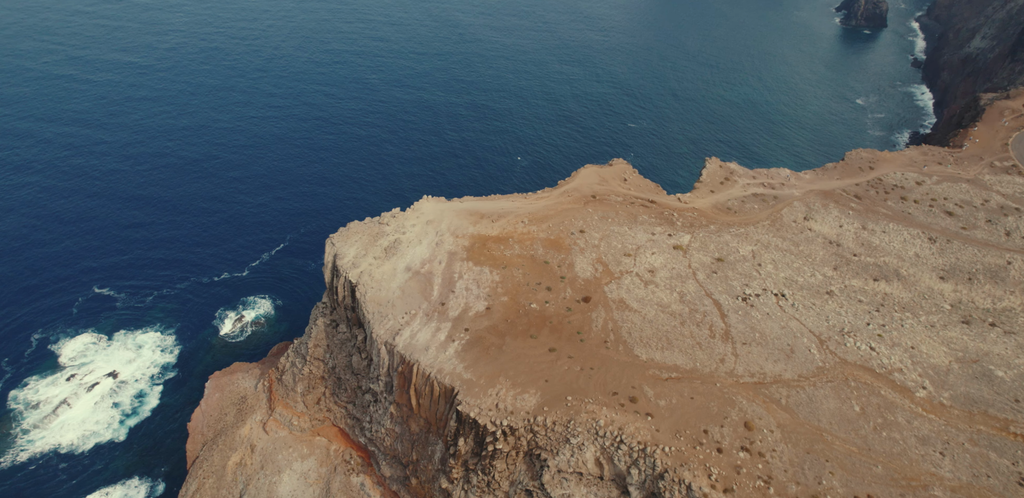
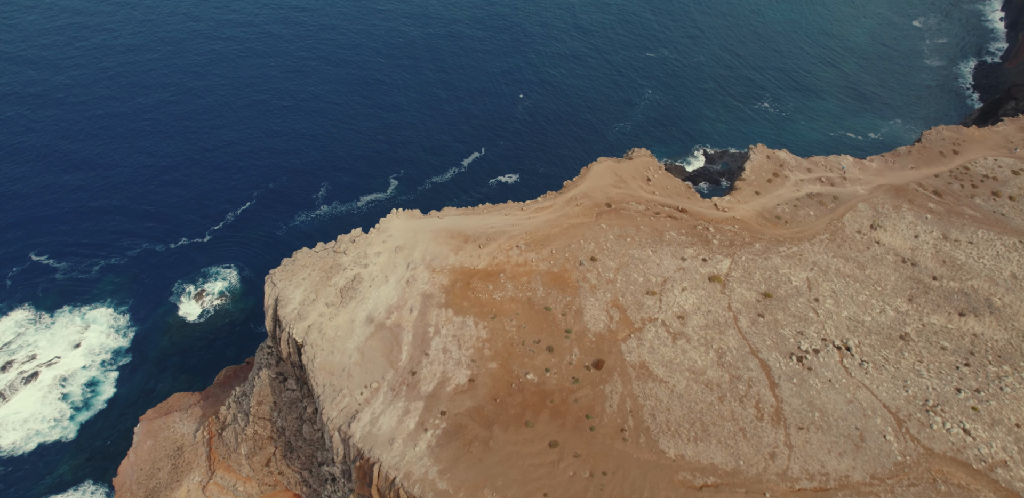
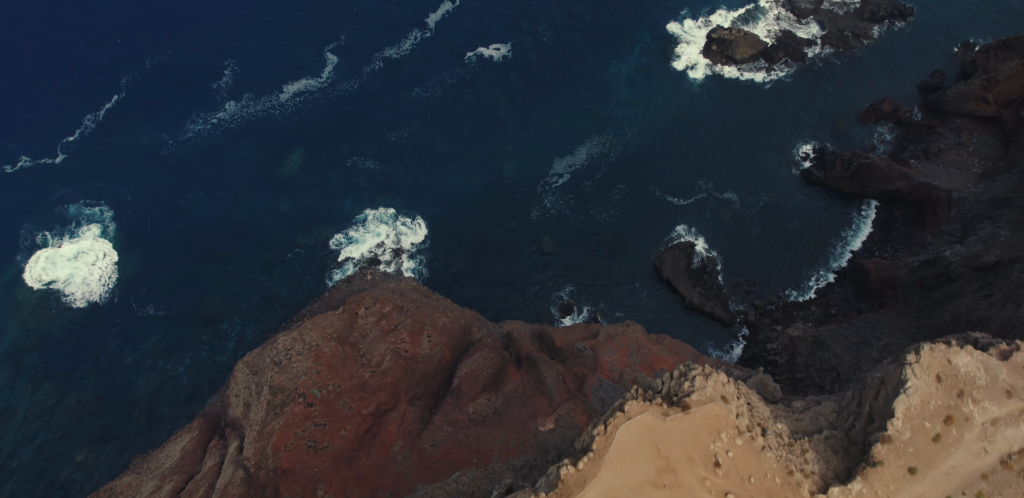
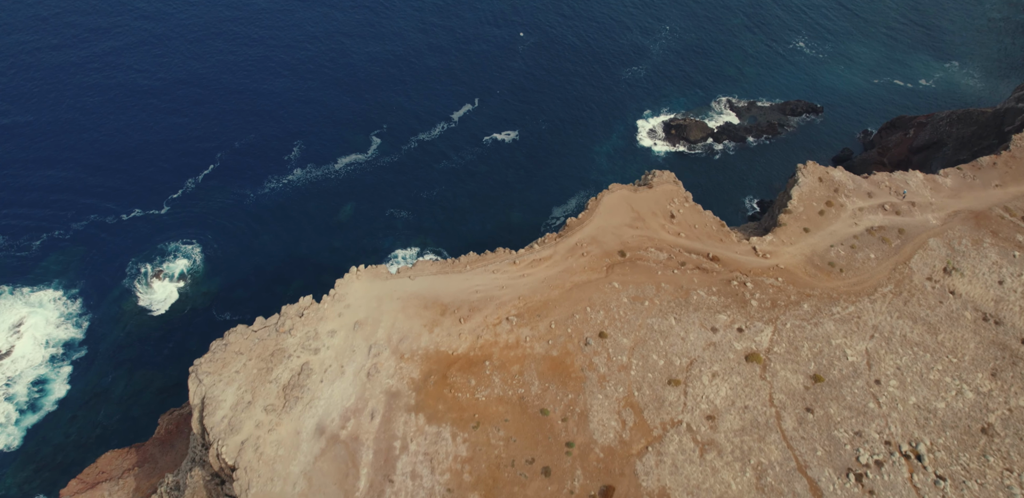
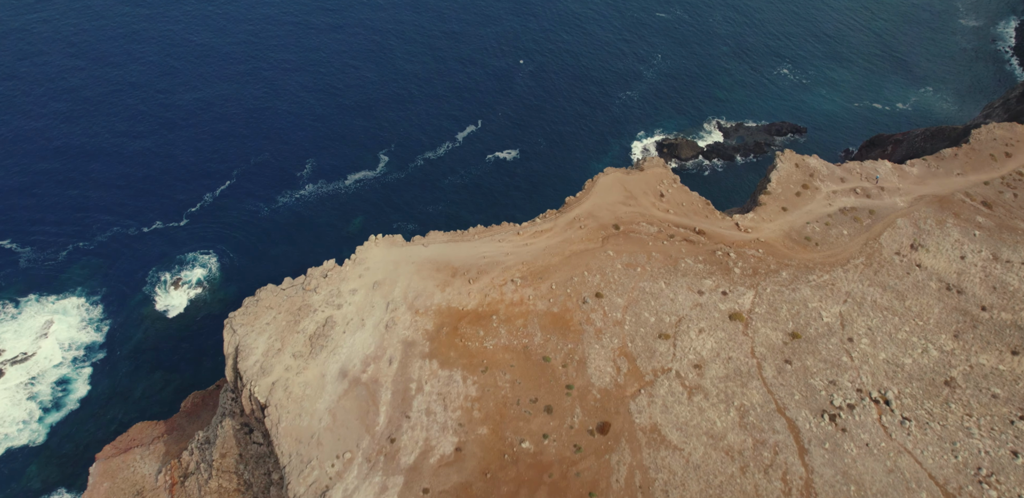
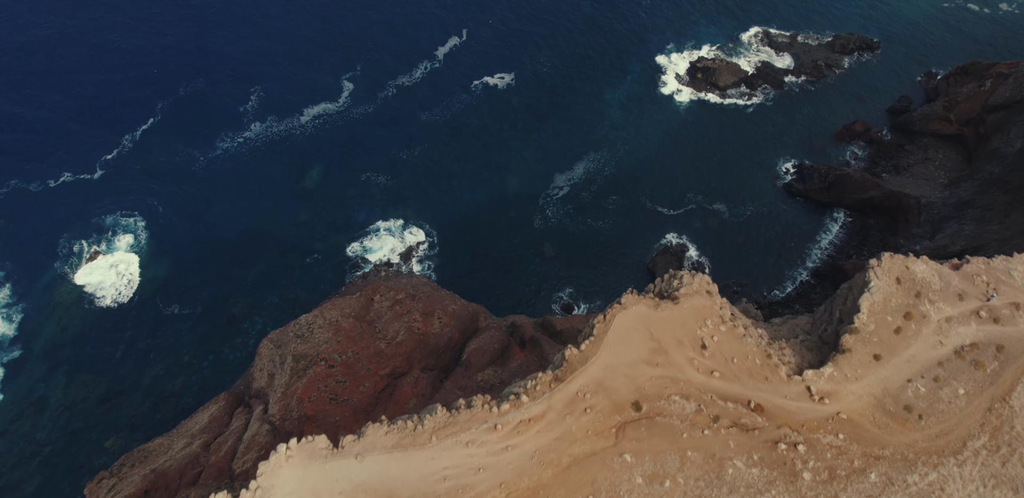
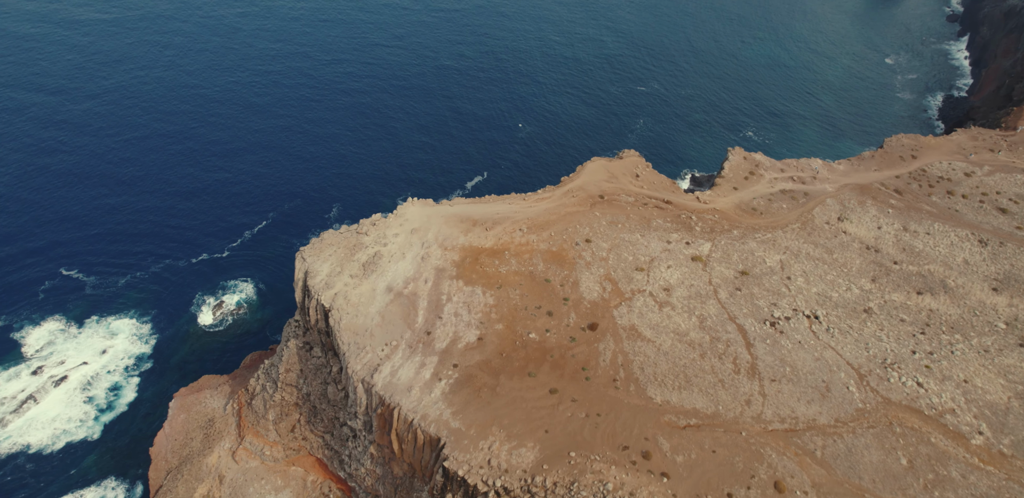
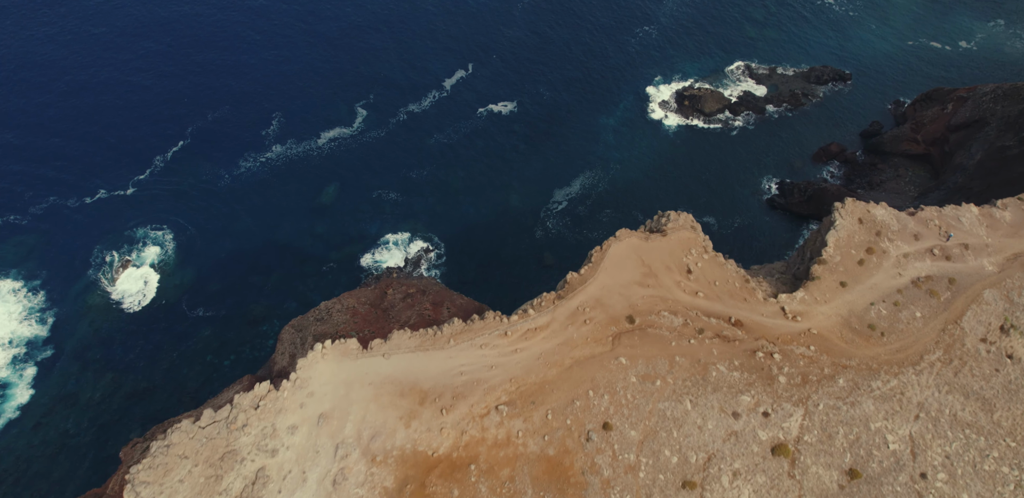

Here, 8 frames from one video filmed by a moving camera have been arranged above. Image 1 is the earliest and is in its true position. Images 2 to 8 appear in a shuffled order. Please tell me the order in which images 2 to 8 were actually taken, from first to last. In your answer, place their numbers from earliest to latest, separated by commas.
7, 2, 5, 4, 8, 6, 3
